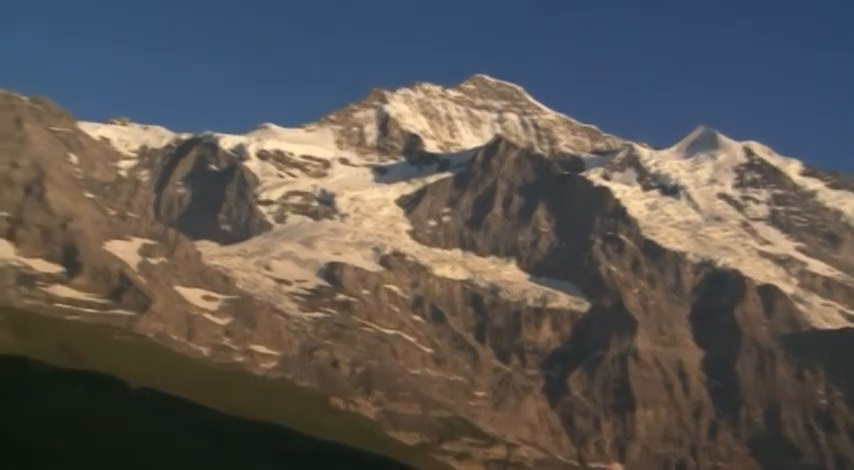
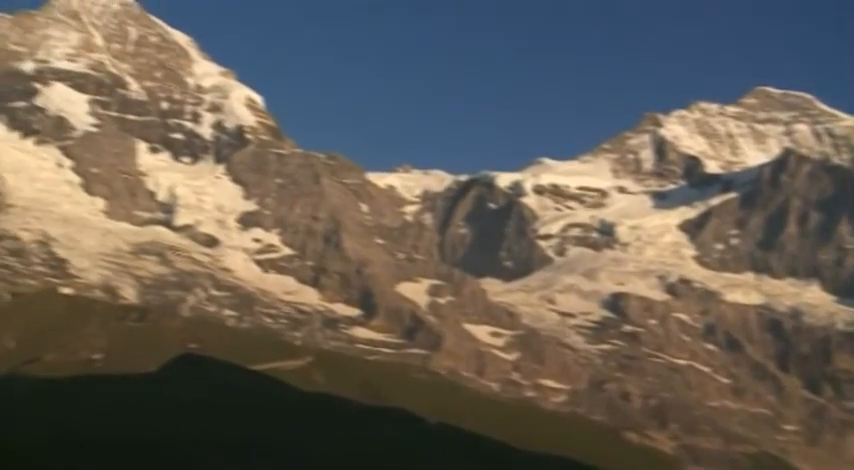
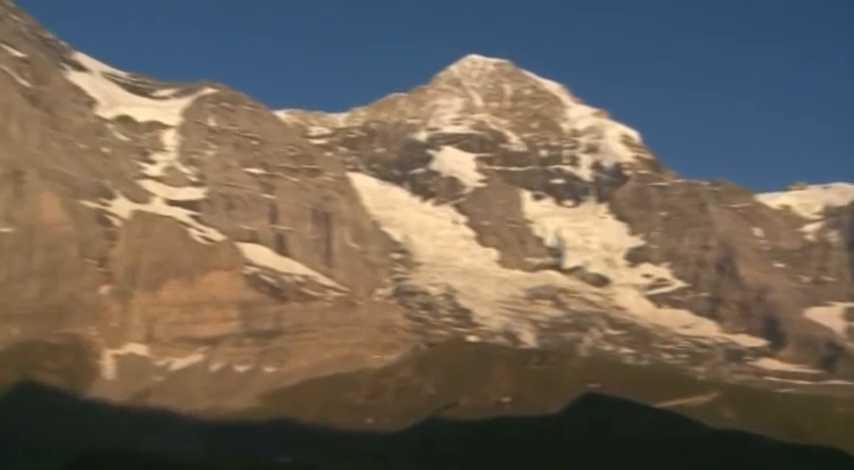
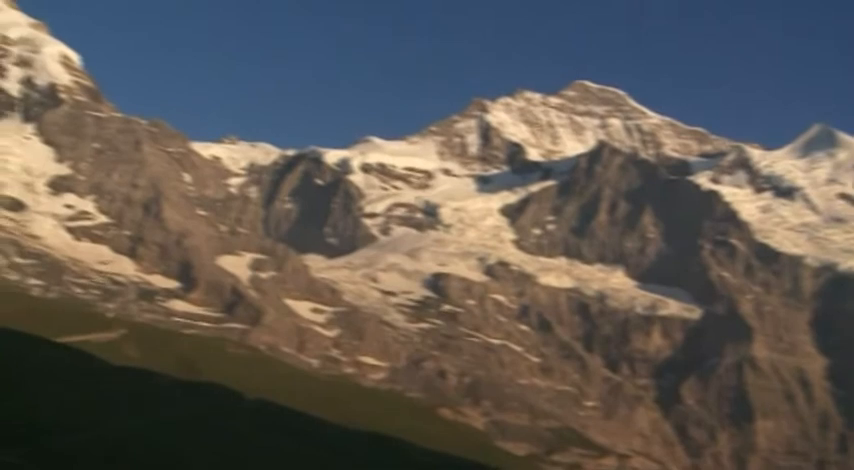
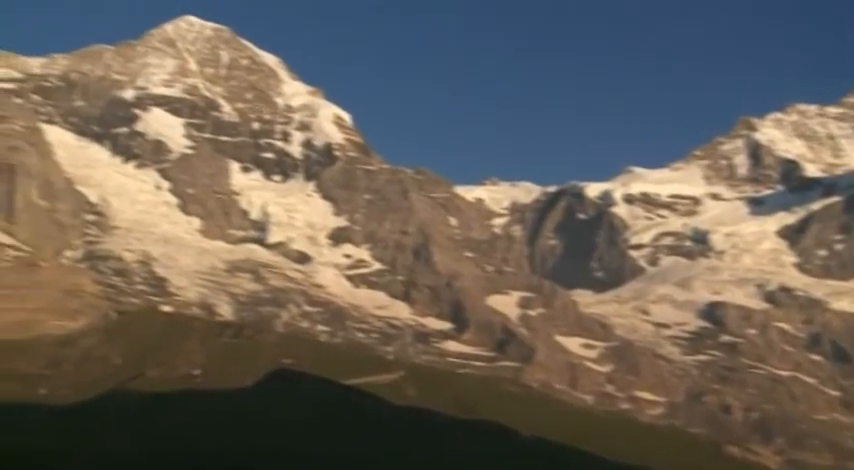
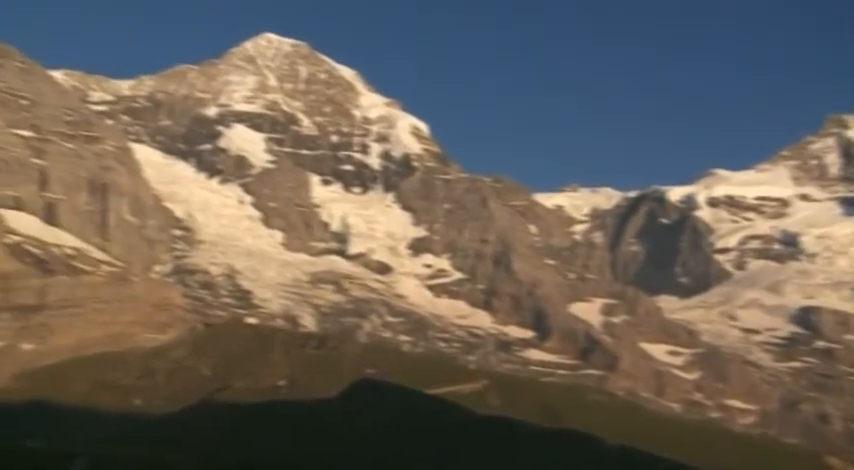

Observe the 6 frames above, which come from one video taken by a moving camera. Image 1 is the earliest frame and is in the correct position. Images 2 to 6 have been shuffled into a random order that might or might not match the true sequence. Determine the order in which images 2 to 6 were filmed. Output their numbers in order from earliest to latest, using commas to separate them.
4, 2, 5, 6, 3
